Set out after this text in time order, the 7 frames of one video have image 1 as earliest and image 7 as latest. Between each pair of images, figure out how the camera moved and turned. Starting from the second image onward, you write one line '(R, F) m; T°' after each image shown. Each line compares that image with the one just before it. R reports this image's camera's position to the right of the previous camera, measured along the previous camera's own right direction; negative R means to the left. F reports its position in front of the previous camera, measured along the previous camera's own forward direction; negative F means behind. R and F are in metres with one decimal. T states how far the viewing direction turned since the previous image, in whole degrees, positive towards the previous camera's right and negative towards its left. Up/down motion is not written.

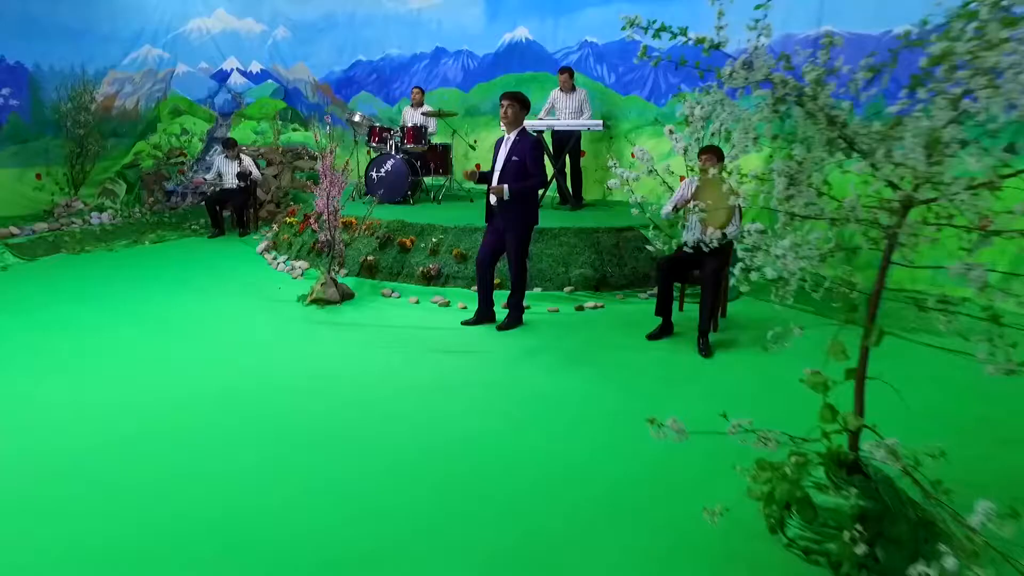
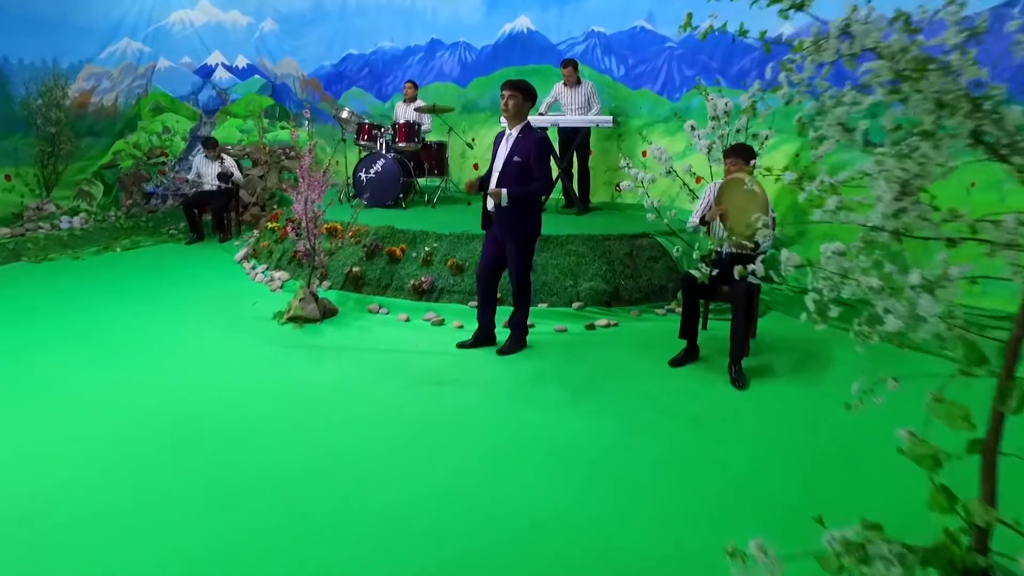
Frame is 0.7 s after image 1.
(0.0, +0.5) m; 0°
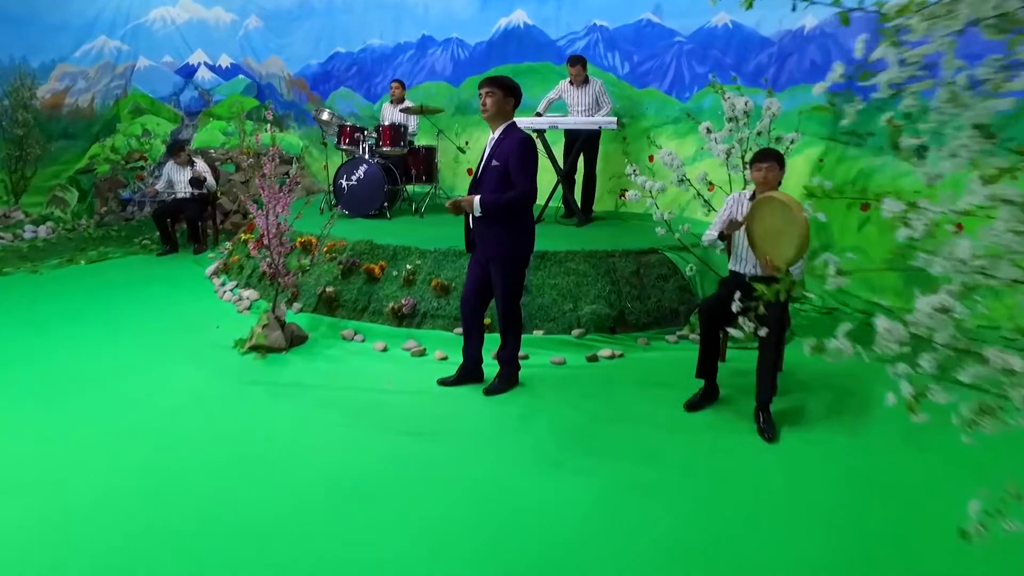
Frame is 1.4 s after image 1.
(+0.1, +0.5) m; 0°
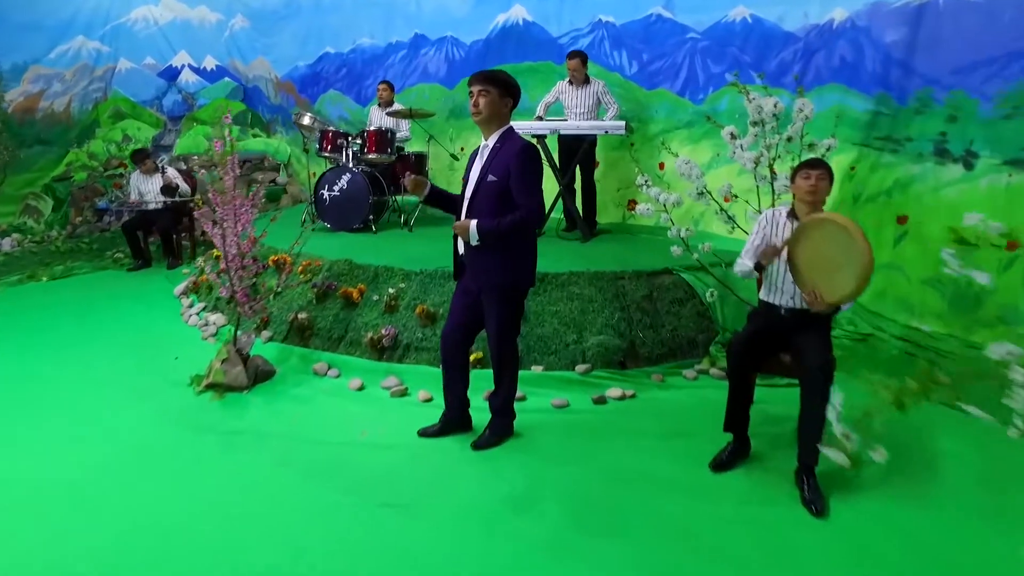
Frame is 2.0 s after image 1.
(0.0, +0.5) m; 0°
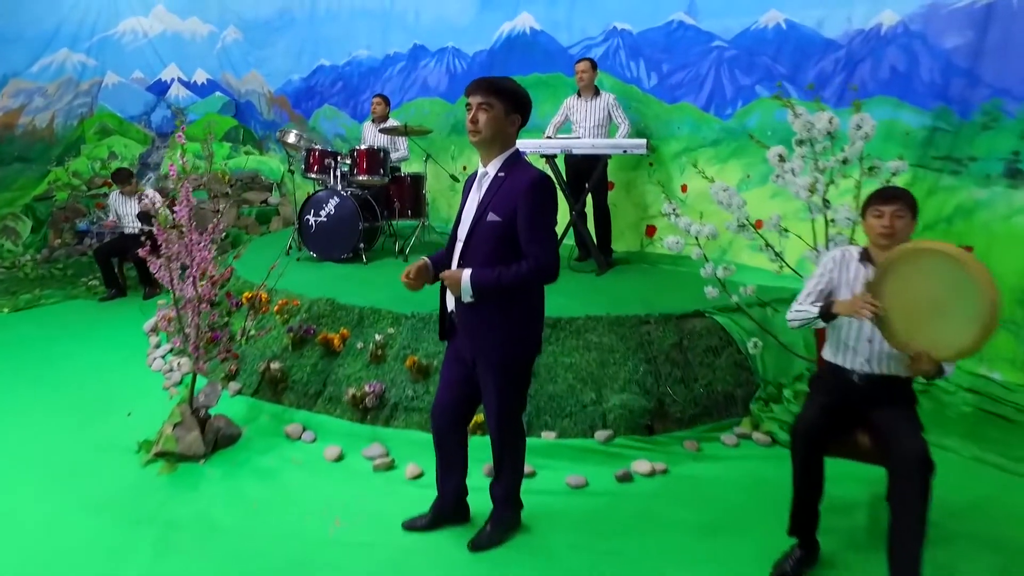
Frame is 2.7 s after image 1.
(0.0, +0.5) m; -1°
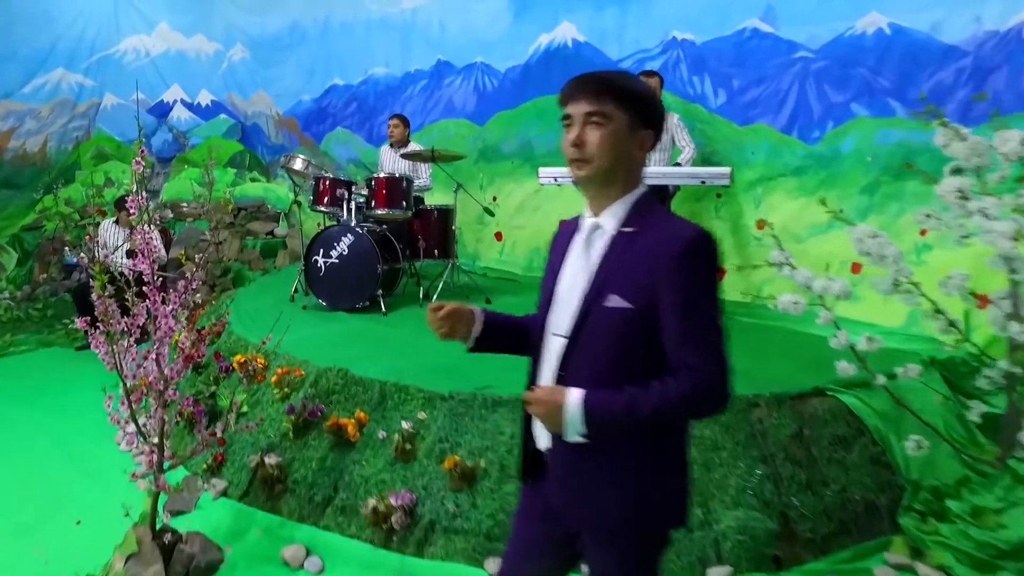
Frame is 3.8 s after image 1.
(-0.2, +0.8) m; -1°
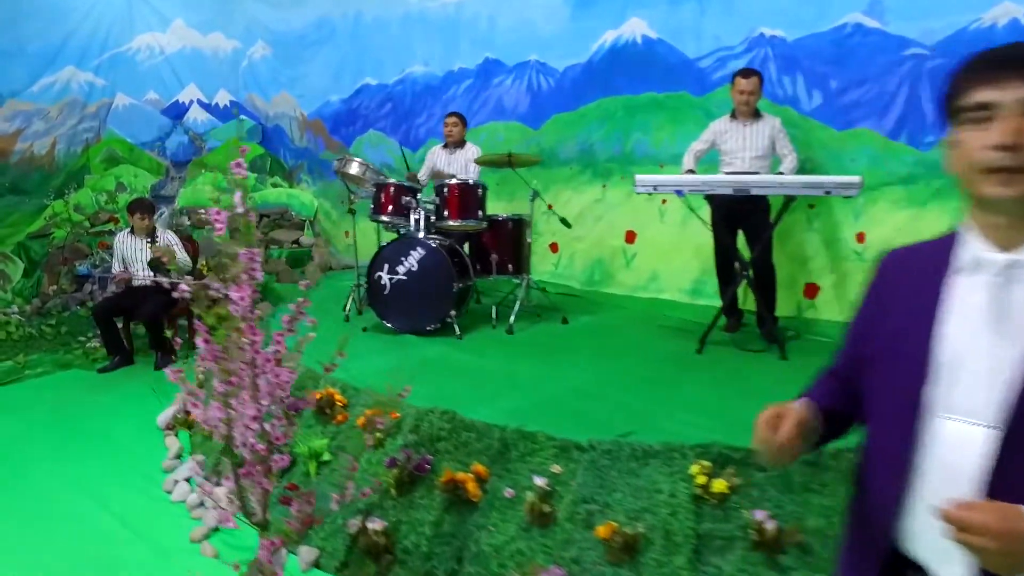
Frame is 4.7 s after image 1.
(-0.5, +0.4) m; +1°
